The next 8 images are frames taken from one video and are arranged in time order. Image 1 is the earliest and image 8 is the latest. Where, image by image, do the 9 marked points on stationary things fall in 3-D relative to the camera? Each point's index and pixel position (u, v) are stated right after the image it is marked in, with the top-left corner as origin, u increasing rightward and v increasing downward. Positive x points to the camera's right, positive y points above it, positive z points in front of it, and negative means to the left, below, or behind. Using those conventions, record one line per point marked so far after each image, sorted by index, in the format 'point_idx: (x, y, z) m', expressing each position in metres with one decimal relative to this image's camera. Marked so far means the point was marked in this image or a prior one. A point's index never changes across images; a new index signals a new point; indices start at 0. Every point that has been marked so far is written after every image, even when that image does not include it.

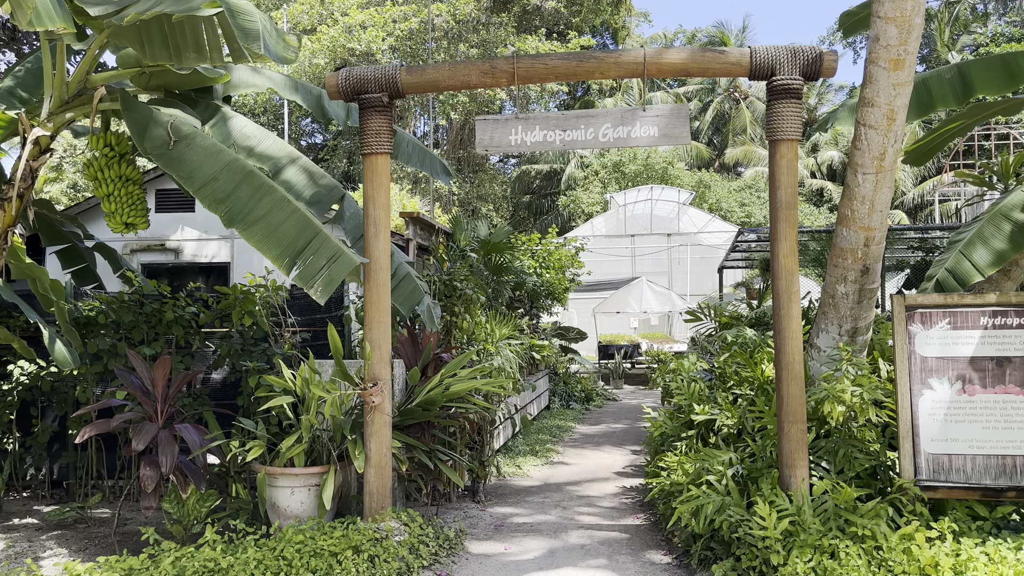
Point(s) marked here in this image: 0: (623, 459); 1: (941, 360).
0: (+1.0, -1.6, +7.2) m
1: (+2.0, -0.3, +3.7) m
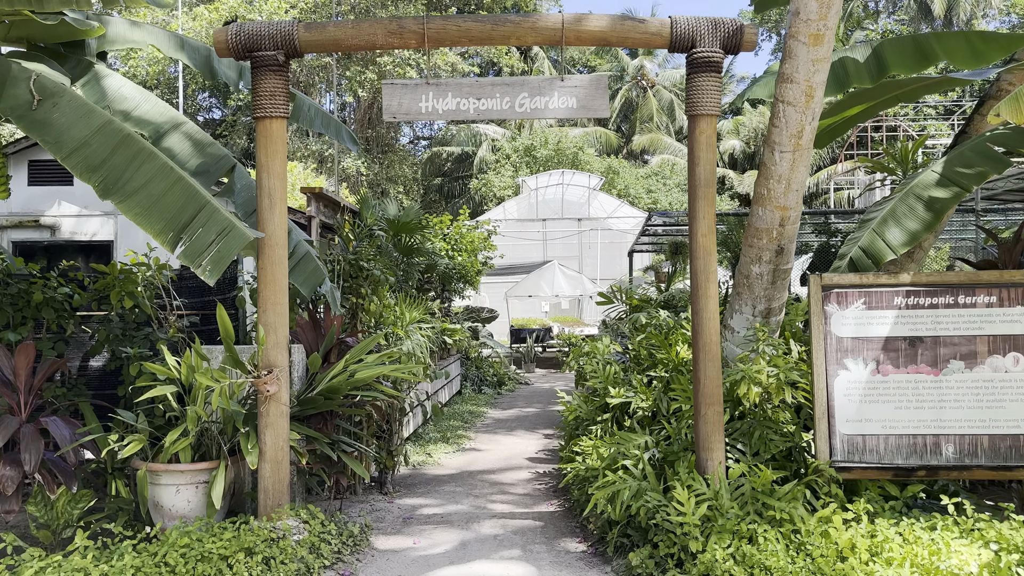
0: (+0.2, -1.4, +7.0) m
1: (+1.6, -0.3, +3.7) m
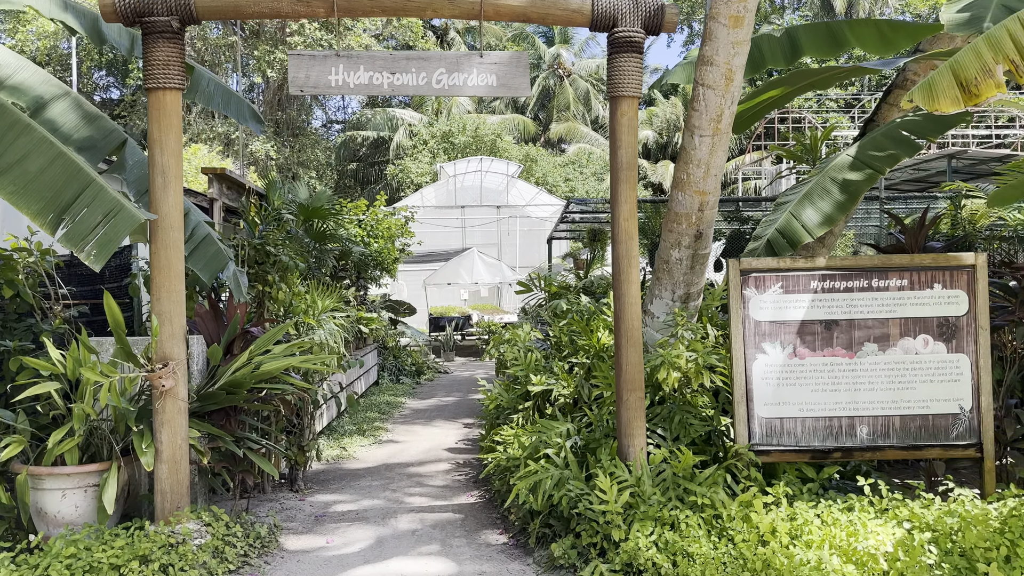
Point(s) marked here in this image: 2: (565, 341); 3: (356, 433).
0: (-0.5, -1.3, +6.9) m
1: (+1.2, -0.2, +3.7) m
2: (+0.3, -0.3, +4.9) m
3: (-1.4, -1.3, +6.7) m
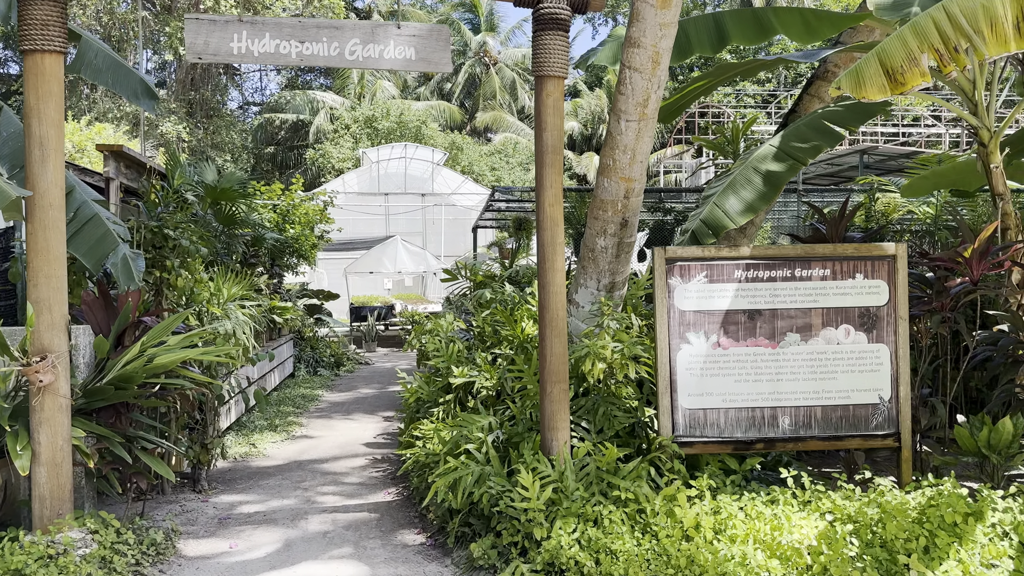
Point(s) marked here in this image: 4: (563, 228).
0: (-1.2, -1.2, +6.7) m
1: (+0.9, -0.1, +3.6) m
2: (-0.1, -0.3, +4.7) m
3: (-2.0, -1.2, +6.4) m
4: (+0.2, +0.3, +3.7) m
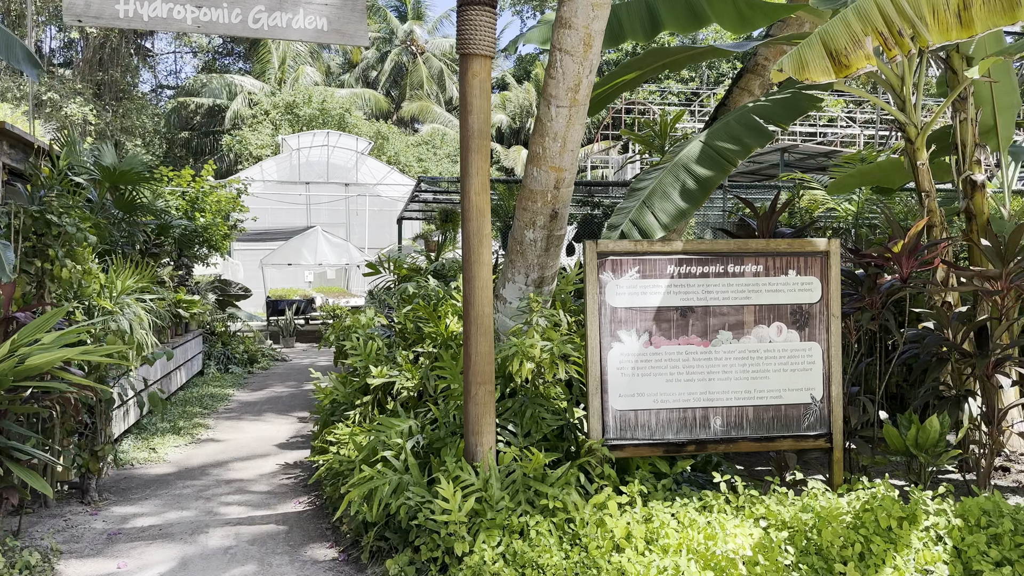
0: (-1.8, -1.1, +6.3) m
1: (+0.5, -0.1, +3.4) m
2: (-0.6, -0.2, +4.4) m
3: (-2.6, -1.1, +6.0) m
4: (-0.1, +0.3, +3.4) m
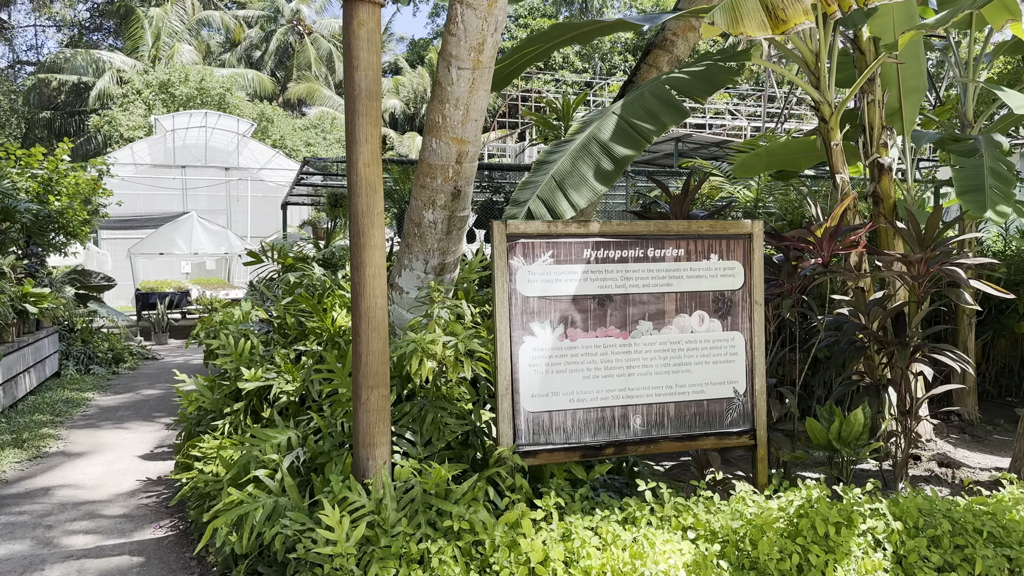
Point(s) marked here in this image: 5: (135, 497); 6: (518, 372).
0: (-2.6, -1.1, +5.6) m
1: (+0.1, -0.1, +3.1) m
2: (-1.1, -0.2, +3.9) m
3: (-3.3, -1.0, +5.2) m
4: (-0.5, +0.4, +2.9) m
5: (-2.0, -1.1, +4.2) m
6: (0.0, -0.3, +3.0) m
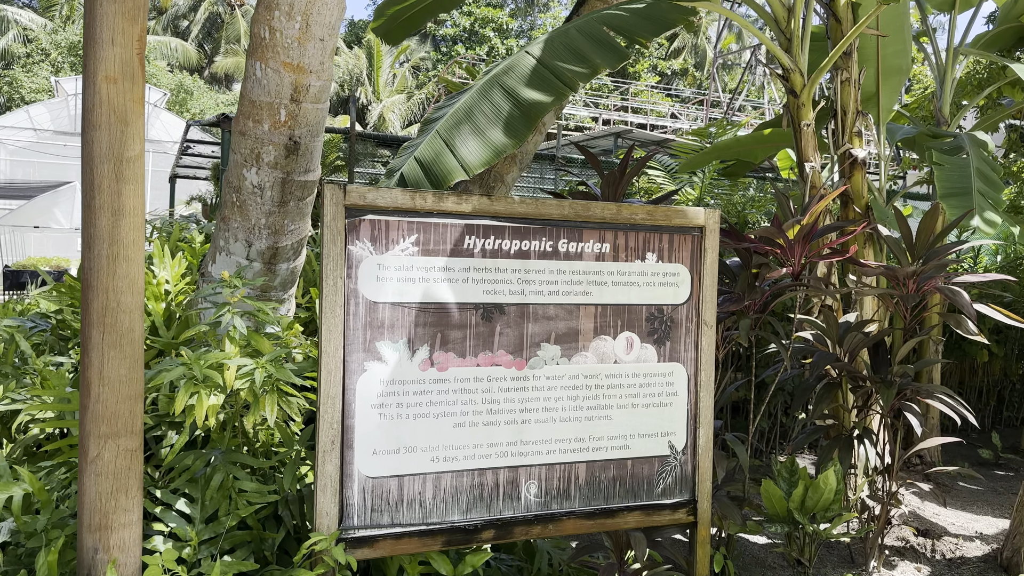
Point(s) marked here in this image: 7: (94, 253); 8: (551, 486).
0: (-3.2, -0.9, +4.4) m
1: (-0.3, -0.1, +2.1) m
2: (-1.6, -0.1, +2.8) m
3: (-4.0, -0.9, +3.9) m
4: (-0.9, +0.4, +1.9) m
5: (-2.6, -1.0, +3.0) m
6: (-0.4, -0.3, +2.0) m
7: (-0.9, +0.1, +1.8) m
8: (+0.1, -0.6, +2.2) m
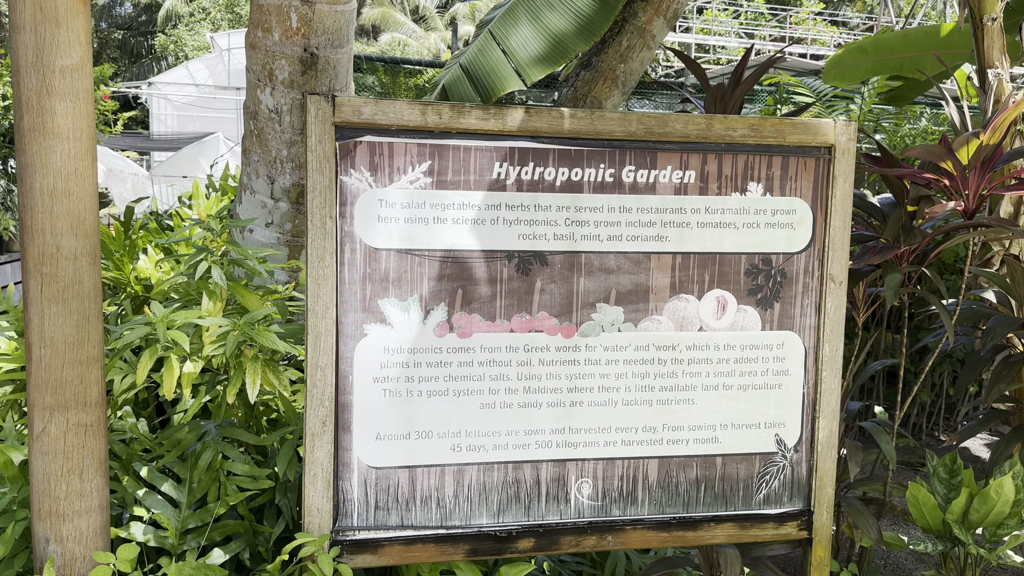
0: (-2.7, -0.6, +4.5) m
1: (-0.2, +0.1, +1.6) m
2: (-1.3, +0.1, +2.6) m
3: (-3.4, -0.6, +4.1) m
4: (-0.8, +0.5, +1.6) m
5: (-2.3, -0.8, +3.1) m
6: (-0.3, -0.2, +1.6) m
7: (-0.9, +0.2, +1.4) m
8: (+0.2, -0.4, +1.7) m
